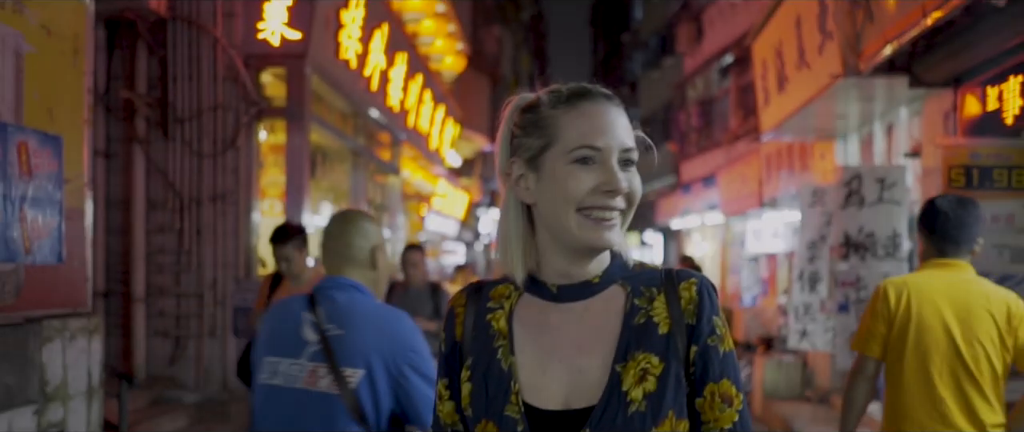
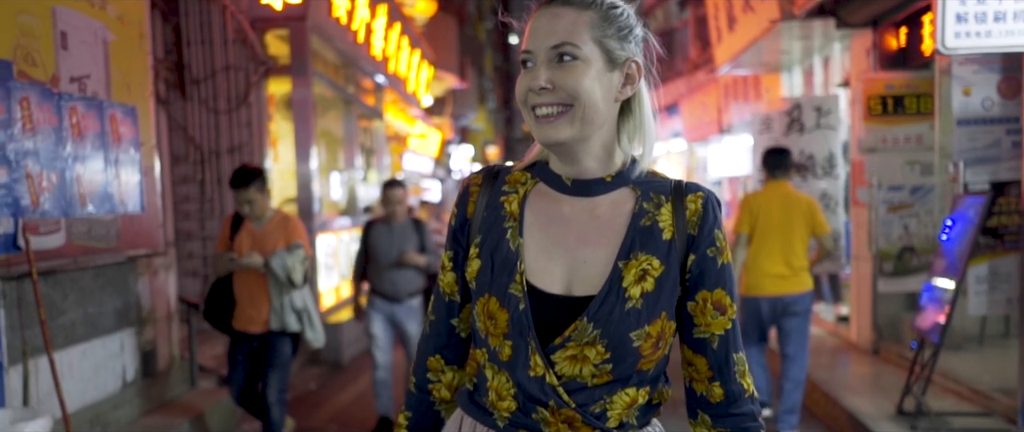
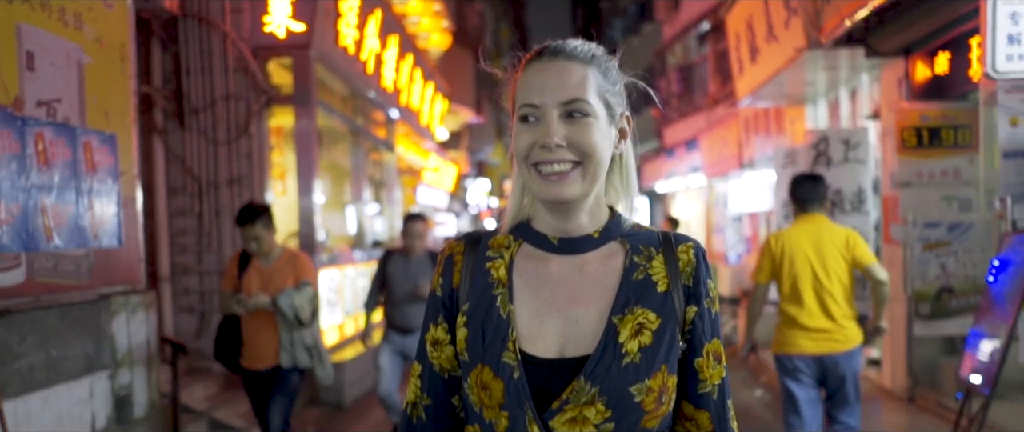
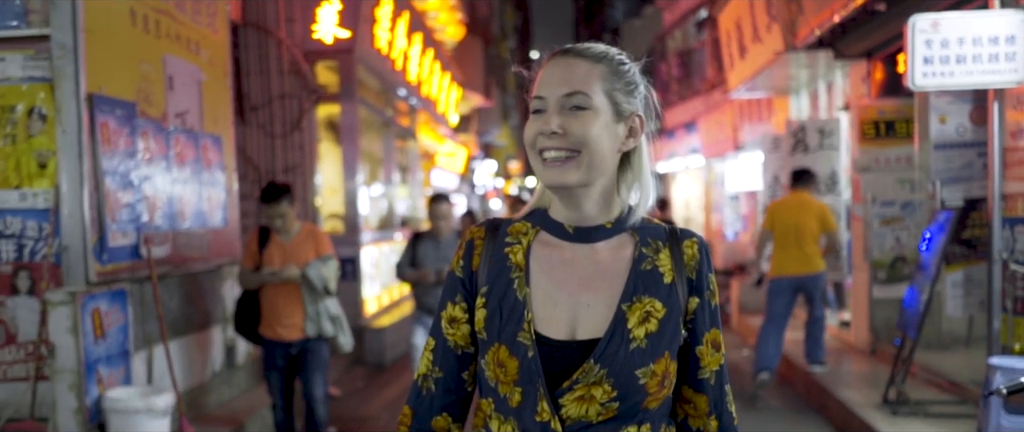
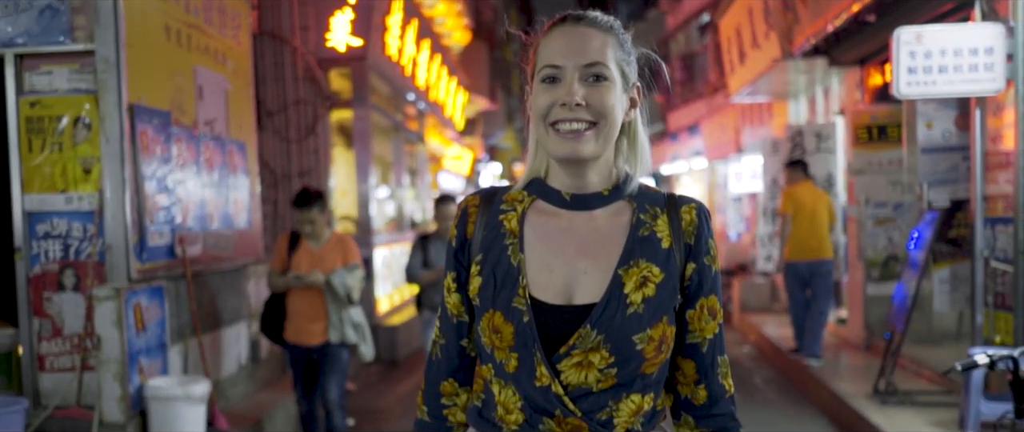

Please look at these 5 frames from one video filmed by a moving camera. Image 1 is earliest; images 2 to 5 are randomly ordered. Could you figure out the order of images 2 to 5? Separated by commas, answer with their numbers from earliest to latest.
3, 2, 4, 5
